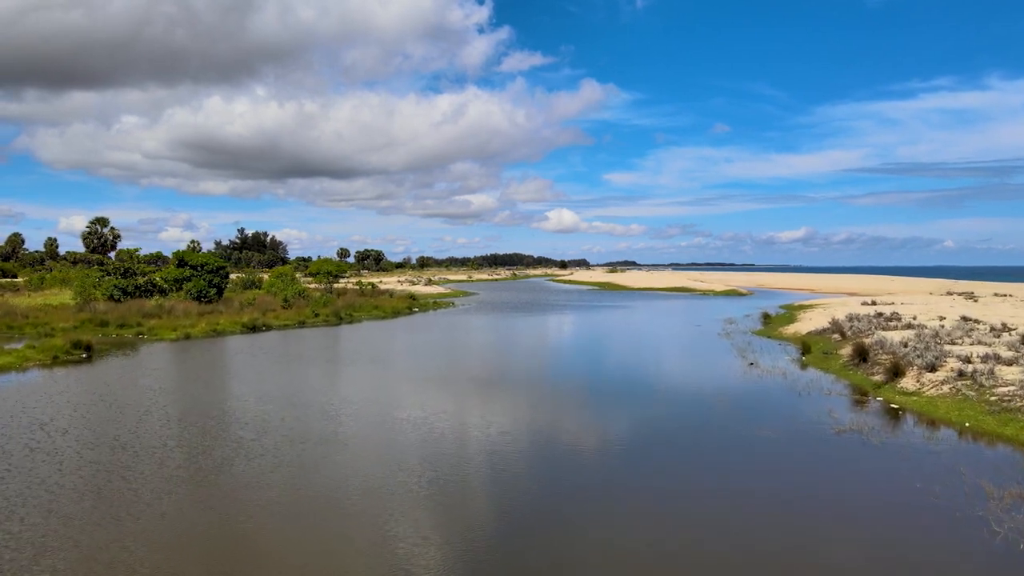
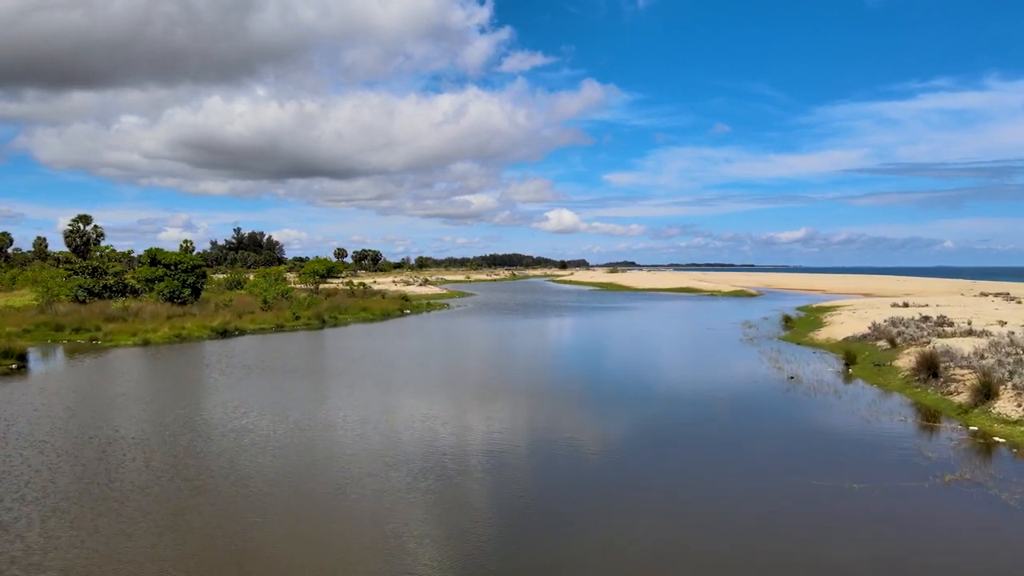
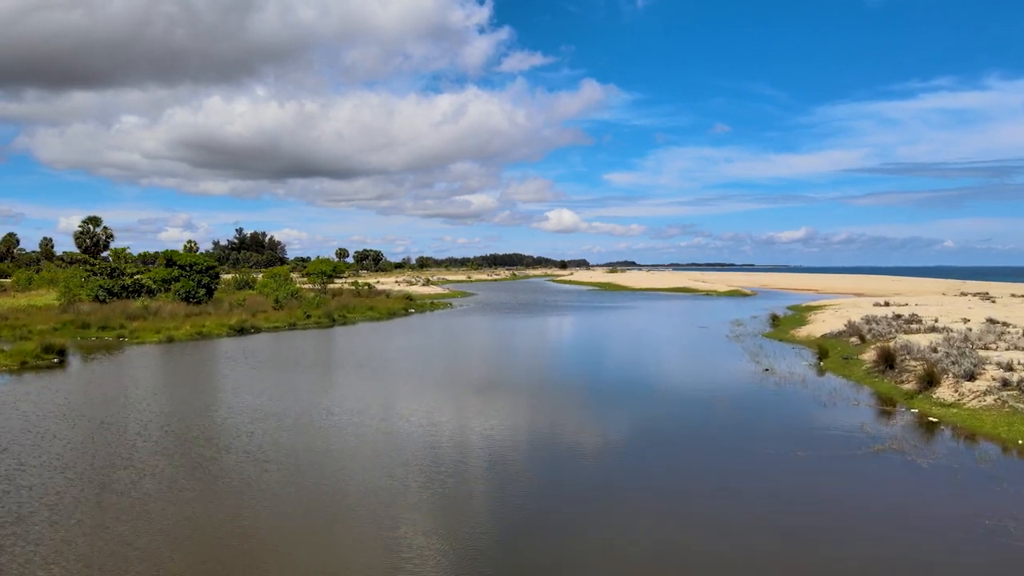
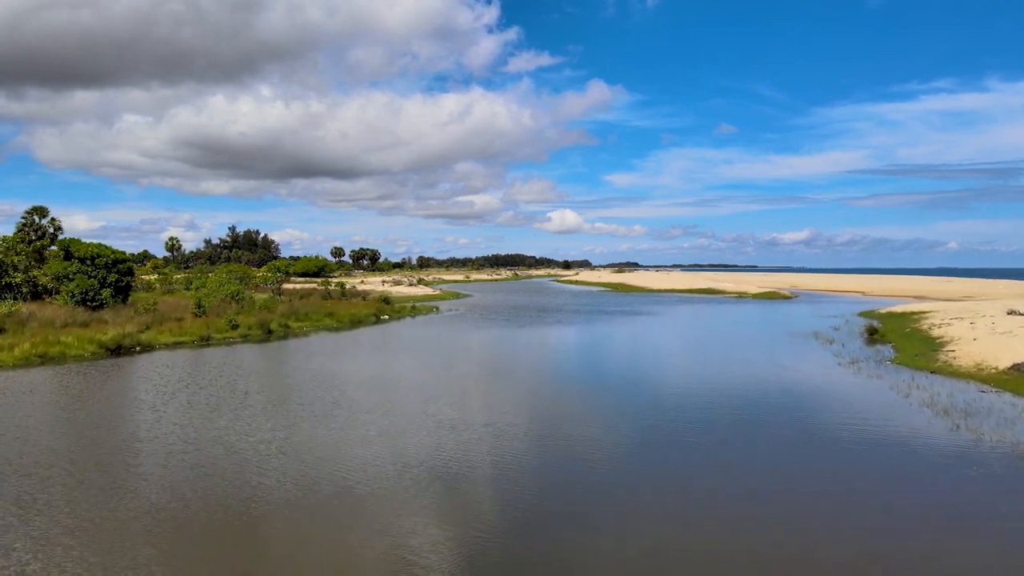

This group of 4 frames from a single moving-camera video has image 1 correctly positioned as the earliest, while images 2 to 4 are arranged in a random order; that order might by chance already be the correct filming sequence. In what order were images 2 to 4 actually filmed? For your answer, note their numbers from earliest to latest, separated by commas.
3, 2, 4
